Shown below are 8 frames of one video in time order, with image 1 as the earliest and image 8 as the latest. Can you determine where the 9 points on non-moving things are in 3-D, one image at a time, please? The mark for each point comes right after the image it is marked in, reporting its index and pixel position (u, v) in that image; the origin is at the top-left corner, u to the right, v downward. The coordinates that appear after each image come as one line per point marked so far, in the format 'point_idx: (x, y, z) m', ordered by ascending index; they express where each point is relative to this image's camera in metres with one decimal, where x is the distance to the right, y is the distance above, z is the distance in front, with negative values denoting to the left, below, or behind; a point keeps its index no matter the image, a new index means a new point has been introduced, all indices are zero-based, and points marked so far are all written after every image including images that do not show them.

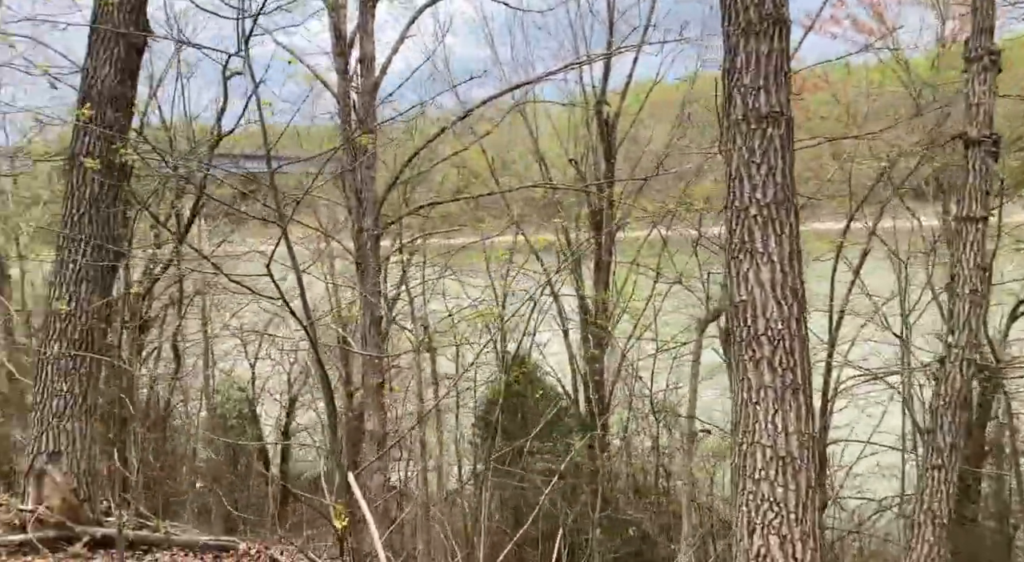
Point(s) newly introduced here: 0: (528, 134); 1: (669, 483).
0: (+0.3, +2.6, +14.6) m
1: (+3.1, -3.9, +16.3) m
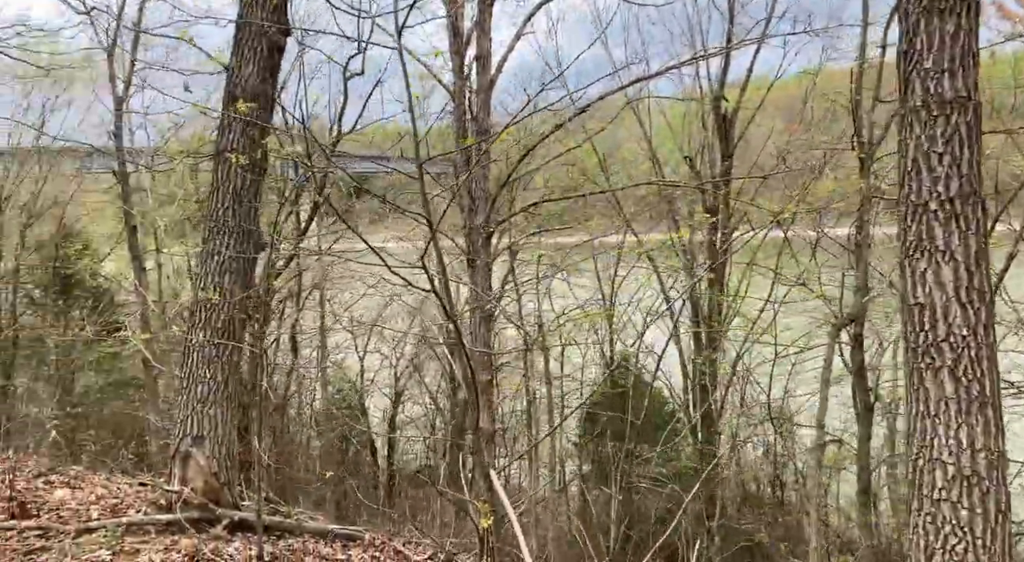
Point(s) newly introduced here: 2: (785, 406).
0: (+2.2, +2.6, +14.4) m
1: (+5.1, -4.0, +15.7) m
2: (+4.9, -2.2, +14.9) m
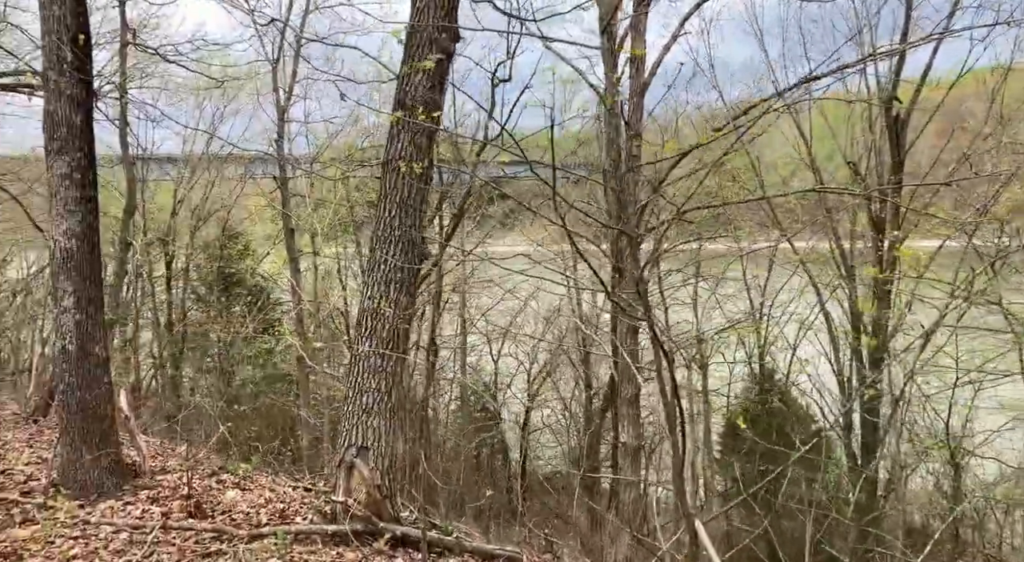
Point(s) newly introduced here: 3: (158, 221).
0: (+4.7, +2.4, +13.7) m
1: (+7.6, -4.3, +14.5) m
2: (+7.3, -2.5, +13.7) m
3: (-8.2, +1.4, +19.2) m
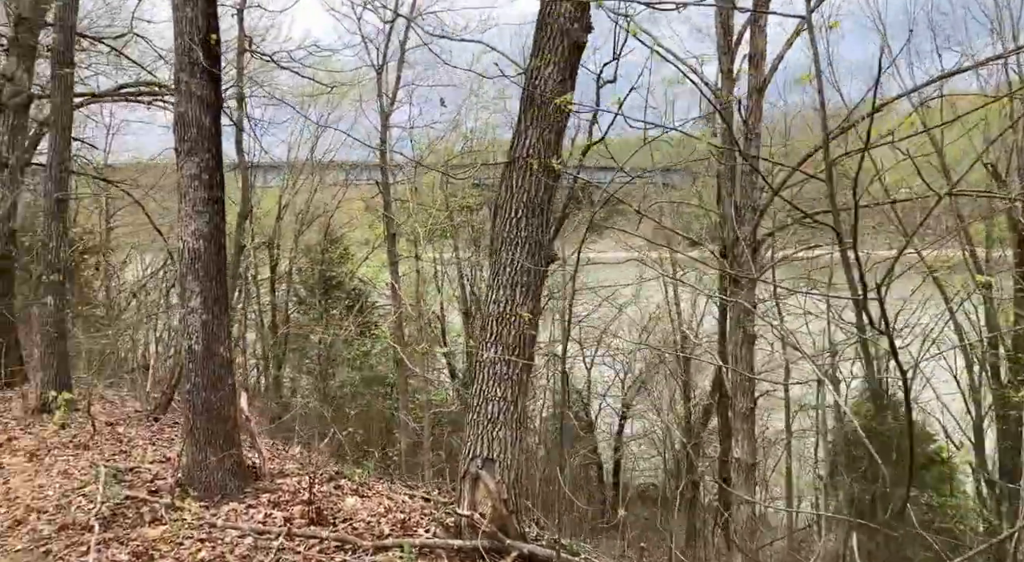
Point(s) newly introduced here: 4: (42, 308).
0: (+6.3, +2.2, +12.9) m
1: (+9.2, -4.4, +13.4) m
2: (+8.9, -2.7, +12.7) m
3: (-5.9, +1.3, +19.8) m
4: (-5.6, -0.4, +10.0) m
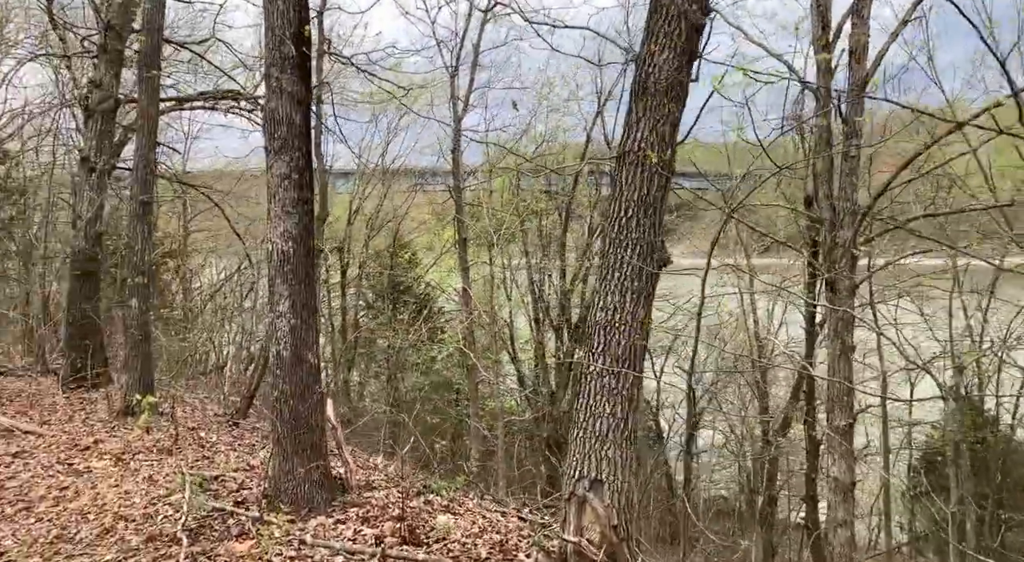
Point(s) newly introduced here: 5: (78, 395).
0: (+7.5, +2.1, +12.2) m
1: (+10.3, -4.6, +12.4) m
2: (+10.0, -2.8, +11.7) m
3: (-4.2, +1.2, +20.0) m
4: (-4.7, -0.4, +10.2) m
5: (-5.9, -1.7, +11.4) m
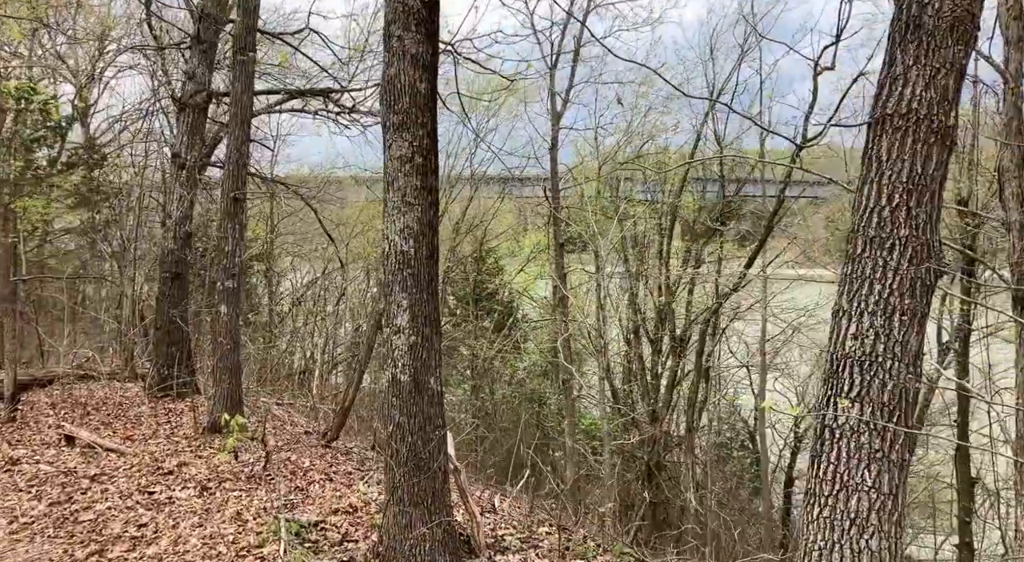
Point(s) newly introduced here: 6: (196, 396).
0: (+8.9, +1.9, +10.7) m
1: (+11.6, -4.9, +10.5) m
2: (+11.2, -3.1, +9.9) m
3: (-2.1, +1.1, +19.5) m
4: (-3.4, -0.4, +9.7) m
5: (-4.6, -1.7, +11.0) m
6: (-4.4, -1.7, +11.7) m
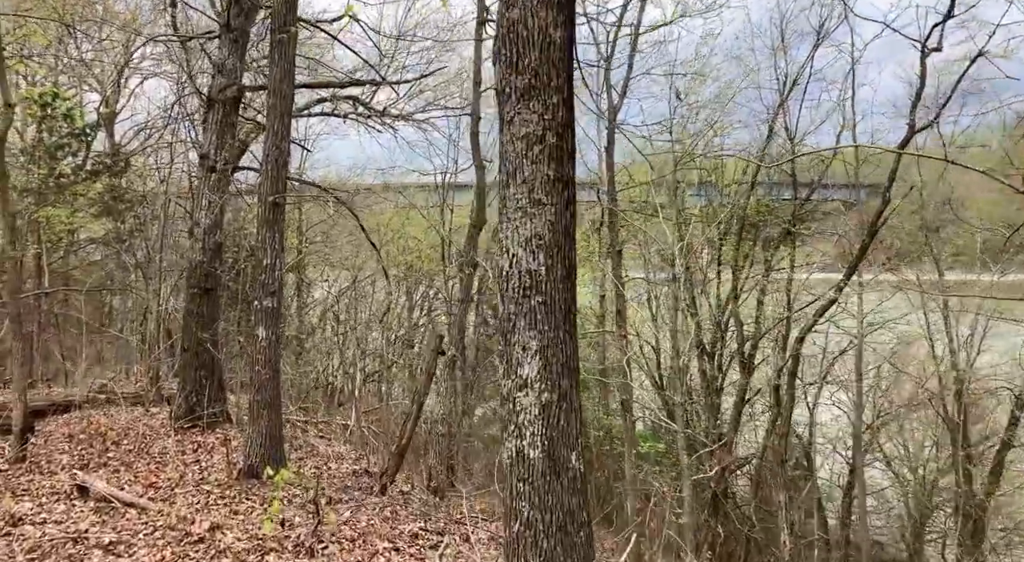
0: (+9.5, +1.8, +9.5) m
1: (+12.3, -4.9, +9.2) m
2: (+11.9, -3.1, +8.6) m
3: (-1.2, +0.9, +18.6) m
4: (-2.8, -0.6, +8.9) m
5: (-3.9, -1.9, +10.2) m
6: (-3.7, -1.8, +10.9) m
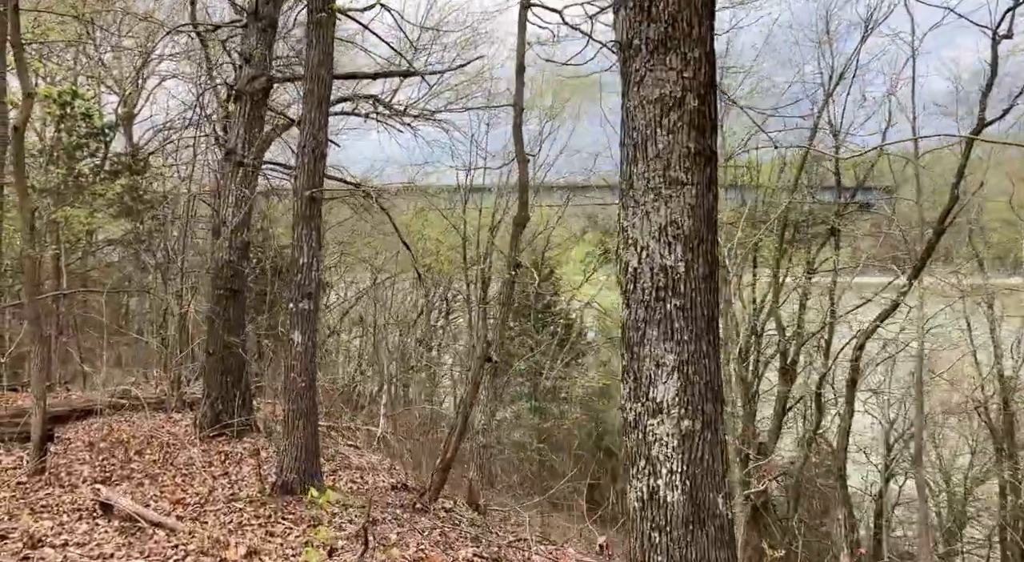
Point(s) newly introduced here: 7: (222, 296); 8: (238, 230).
0: (+9.9, +1.7, +8.9) m
1: (+12.7, -5.0, +8.6) m
2: (+12.3, -3.2, +8.0) m
3: (-0.7, +0.8, +18.2) m
4: (-2.4, -0.6, +8.5) m
5: (-3.5, -1.9, +9.8) m
6: (-3.3, -1.9, +10.5) m
7: (-3.6, -0.2, +10.2) m
8: (-3.4, +0.6, +10.1) m
